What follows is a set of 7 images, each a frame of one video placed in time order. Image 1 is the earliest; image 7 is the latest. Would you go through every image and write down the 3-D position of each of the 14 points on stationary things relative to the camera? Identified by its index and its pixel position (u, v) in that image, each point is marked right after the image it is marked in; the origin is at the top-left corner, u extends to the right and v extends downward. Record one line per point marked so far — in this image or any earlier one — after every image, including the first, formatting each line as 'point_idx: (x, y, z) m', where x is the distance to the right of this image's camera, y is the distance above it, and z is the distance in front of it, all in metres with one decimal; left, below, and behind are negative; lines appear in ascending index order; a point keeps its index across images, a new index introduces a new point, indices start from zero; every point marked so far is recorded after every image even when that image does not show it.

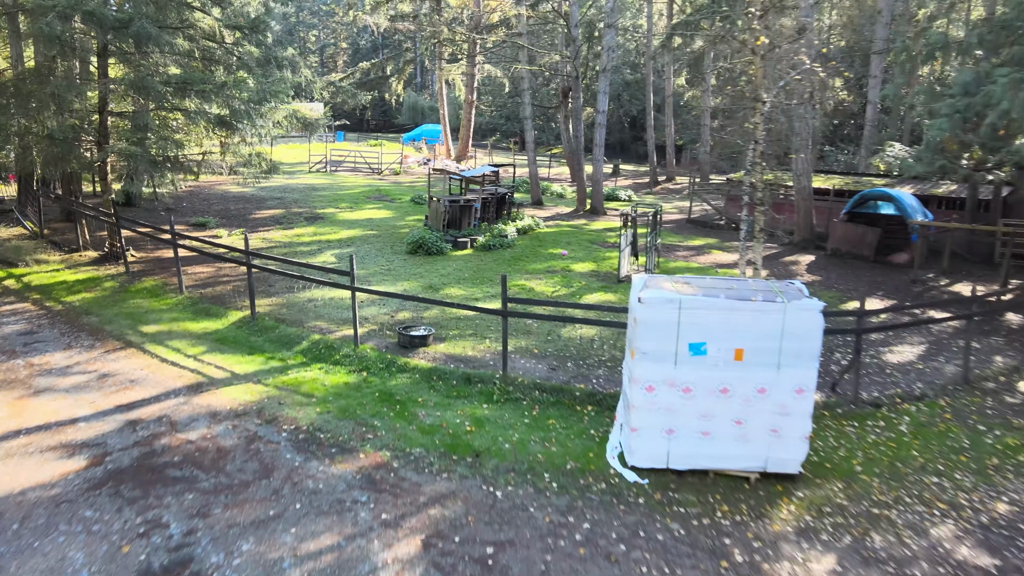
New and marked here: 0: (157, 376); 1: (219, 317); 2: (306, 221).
0: (-4.3, -1.1, +8.9) m
1: (-4.5, -0.5, +11.1) m
2: (-5.6, +1.8, +19.9) m
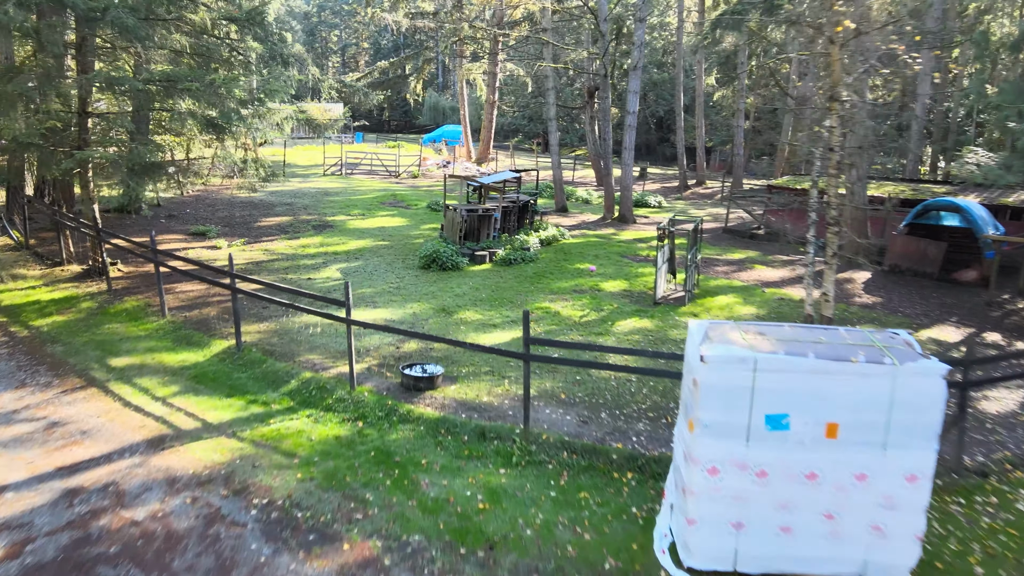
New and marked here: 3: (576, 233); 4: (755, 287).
0: (-4.1, -1.4, +7.5) m
1: (-4.2, -0.8, +9.7) m
2: (-5.1, +1.5, +18.6) m
3: (+1.7, +1.5, +19.5) m
4: (+4.7, 0.0, +14.1) m
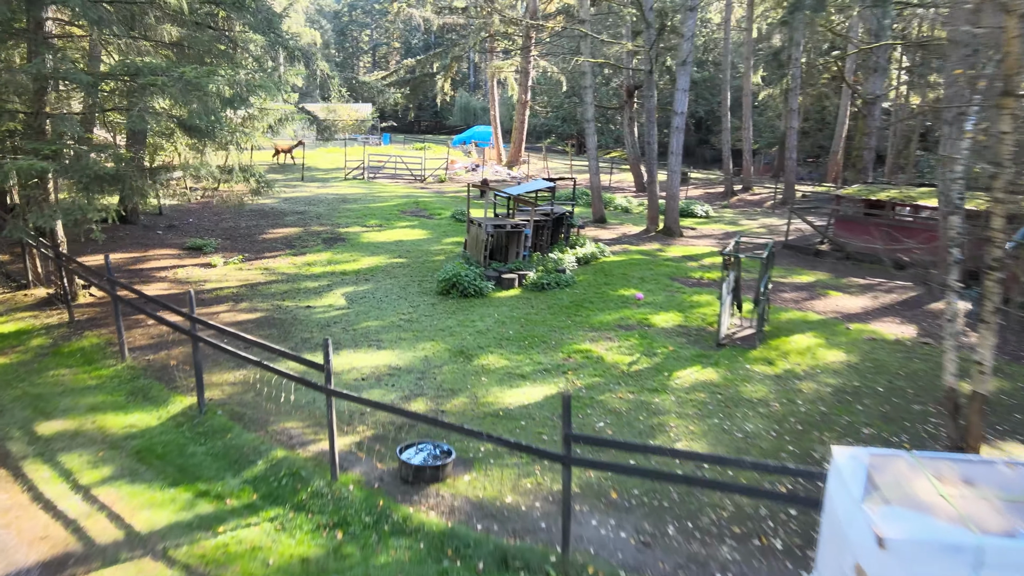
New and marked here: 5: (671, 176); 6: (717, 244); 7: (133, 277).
0: (-3.9, -1.9, +5.6) m
1: (-3.8, -1.3, +7.8) m
2: (-4.3, +1.0, +16.7) m
3: (+2.5, +0.9, +17.3) m
4: (+5.2, -0.5, +11.8) m
5: (+4.2, +3.0, +19.4) m
6: (+5.4, +1.1, +19.1) m
7: (-6.9, +0.2, +13.2) m
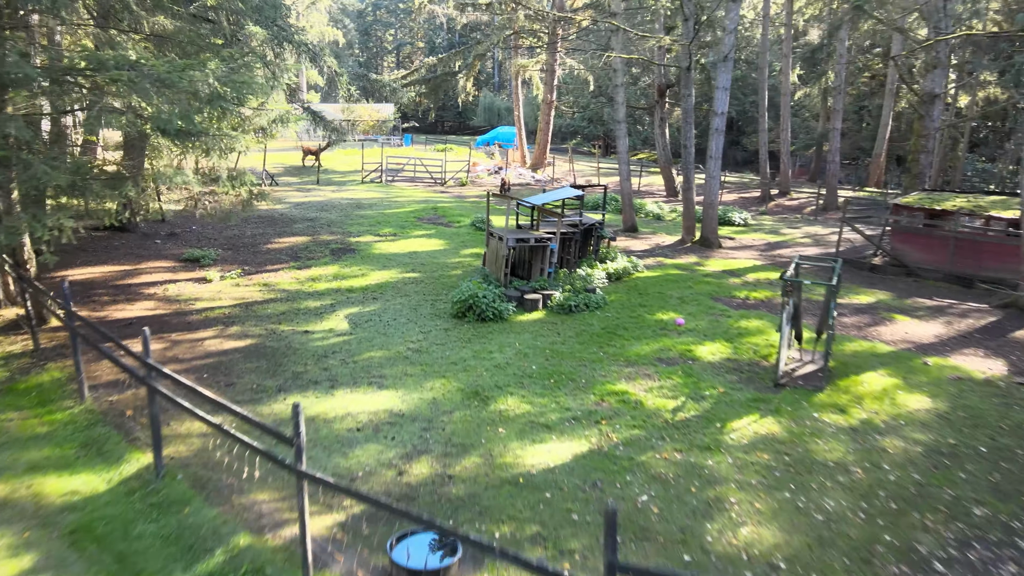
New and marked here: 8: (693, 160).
0: (-3.7, -2.2, +4.3) m
1: (-3.6, -1.6, +6.5) m
2: (-3.8, +0.7, +15.4) m
3: (+3.0, +0.5, +15.8) m
4: (+5.6, -0.9, +10.2) m
5: (+4.8, +2.6, +17.8) m
6: (+6.0, +0.7, +17.5) m
7: (-6.5, -0.1, +12.0) m
8: (+4.4, +3.2, +17.9) m
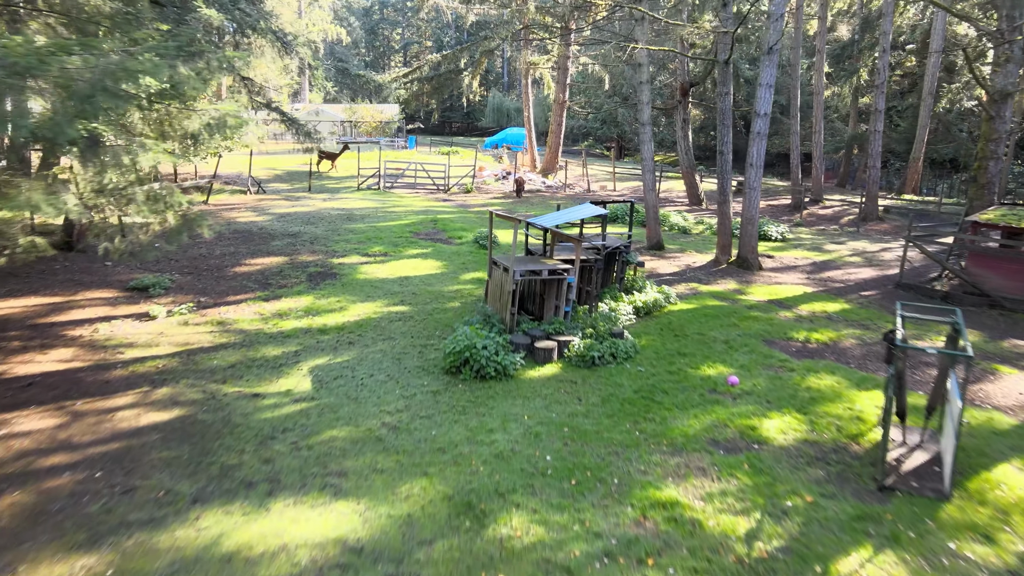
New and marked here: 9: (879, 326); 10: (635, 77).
0: (-3.7, -2.8, +2.0) m
1: (-3.6, -2.2, +4.2) m
2: (-3.7, +0.1, +13.1) m
3: (+3.2, 0.0, +13.4) m
4: (+5.6, -1.5, +7.8) m
5: (+5.0, +2.0, +15.4) m
6: (+6.1, +0.1, +15.1) m
7: (-6.4, -0.7, +9.8) m
8: (+4.6, +2.6, +15.5) m
9: (+5.9, -0.6, +11.7) m
10: (+3.3, +5.6, +19.5) m
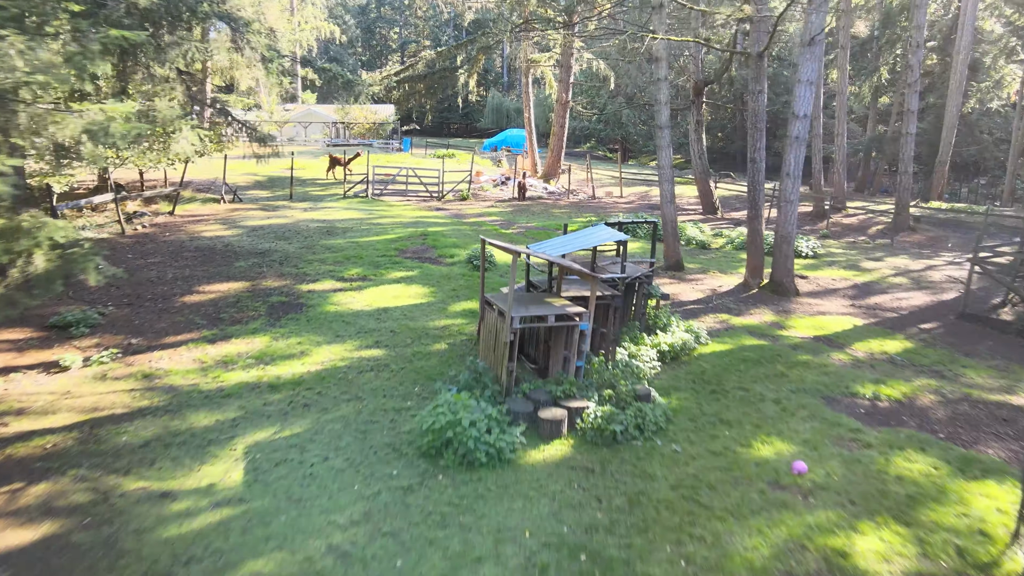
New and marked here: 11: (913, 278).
0: (-3.8, -3.3, -0.1) m
1: (-3.6, -2.7, +2.1) m
2: (-3.7, -0.4, +11.0) m
3: (+3.1, -0.6, +11.3) m
4: (+5.6, -2.1, +5.7) m
5: (+5.0, +1.4, +13.3) m
6: (+6.1, -0.4, +13.0) m
7: (-6.4, -1.2, +7.7) m
8: (+4.6, +2.0, +13.4) m
9: (+5.9, -1.1, +9.7) m
10: (+3.3, +5.1, +17.4) m
11: (+8.7, +0.3, +15.8) m
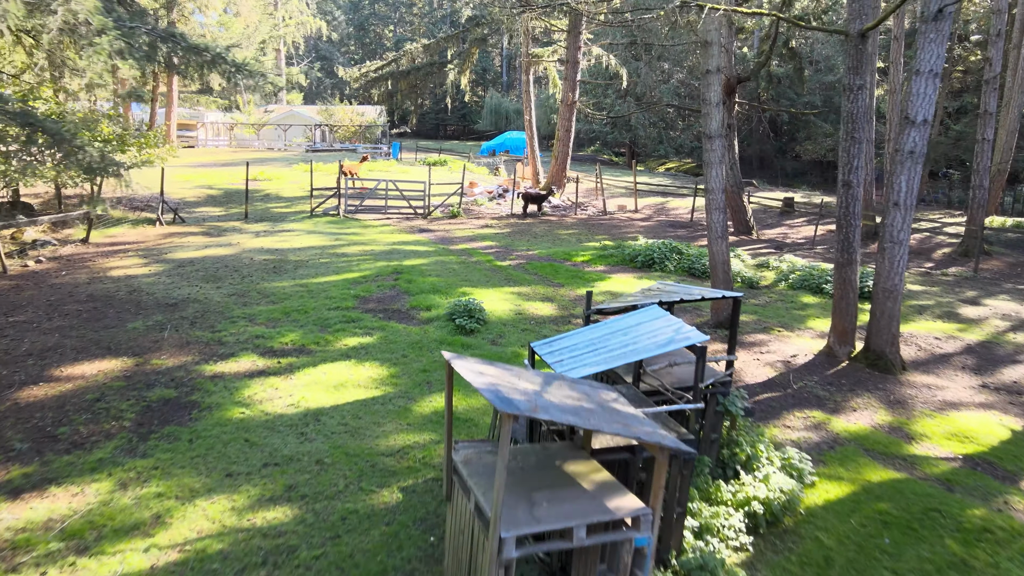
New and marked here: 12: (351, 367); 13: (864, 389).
0: (-3.8, -4.3, -3.9) m
1: (-3.7, -3.7, -1.7) m
2: (-3.7, -1.4, +7.2) m
3: (+3.1, -1.5, +7.5) m
4: (+5.6, -3.0, +1.8) m
5: (+4.9, +0.5, +9.5) m
6: (+6.1, -1.4, +9.2) m
7: (-6.5, -2.2, +3.9) m
8: (+4.5, +1.1, +9.6) m
9: (+5.8, -2.1, +5.8) m
10: (+3.2, +4.1, +13.6) m
11: (+8.7, -0.7, +12.0) m
12: (-2.0, -0.9, +9.0) m
13: (+4.4, -1.2, +9.1) m
